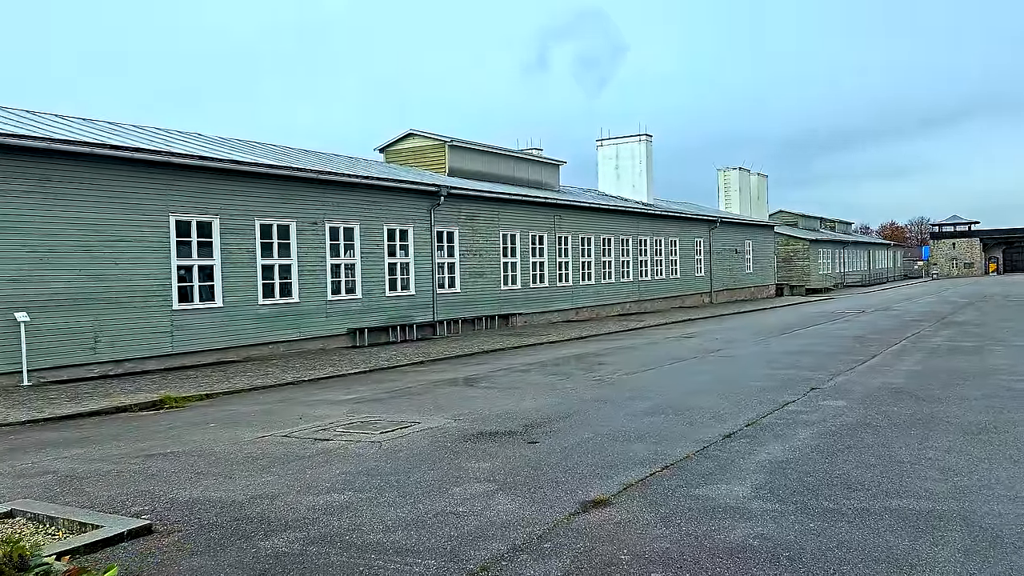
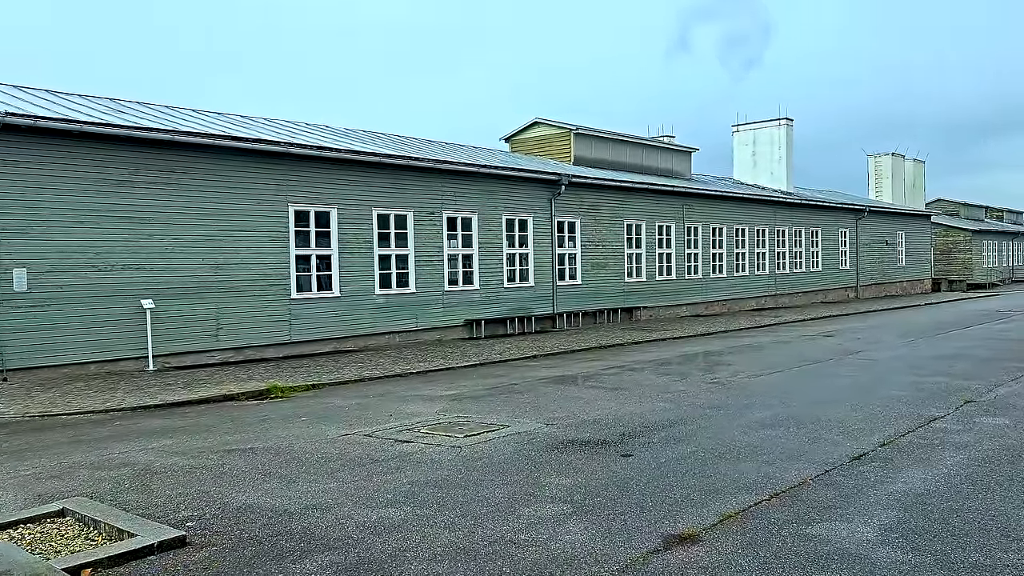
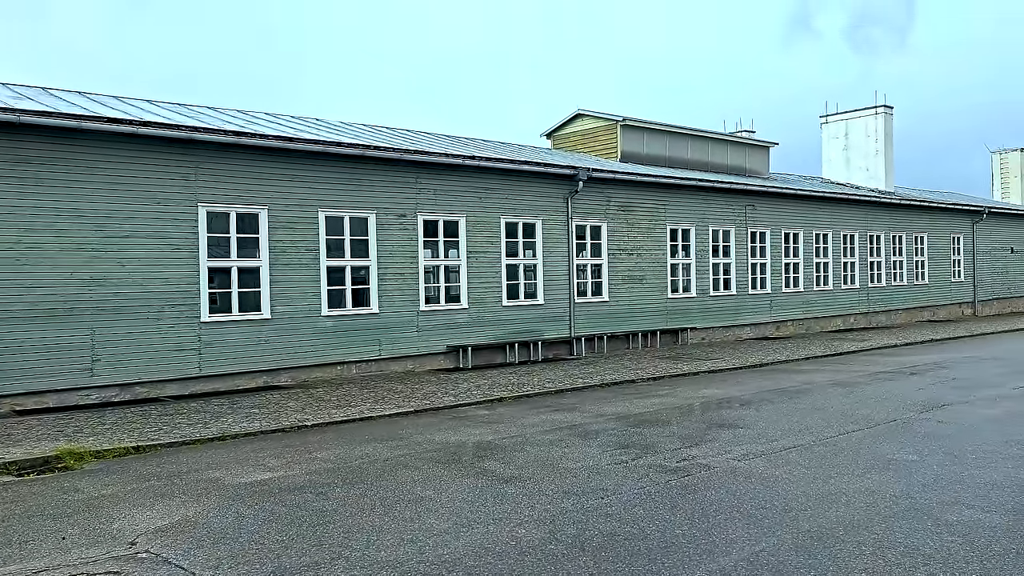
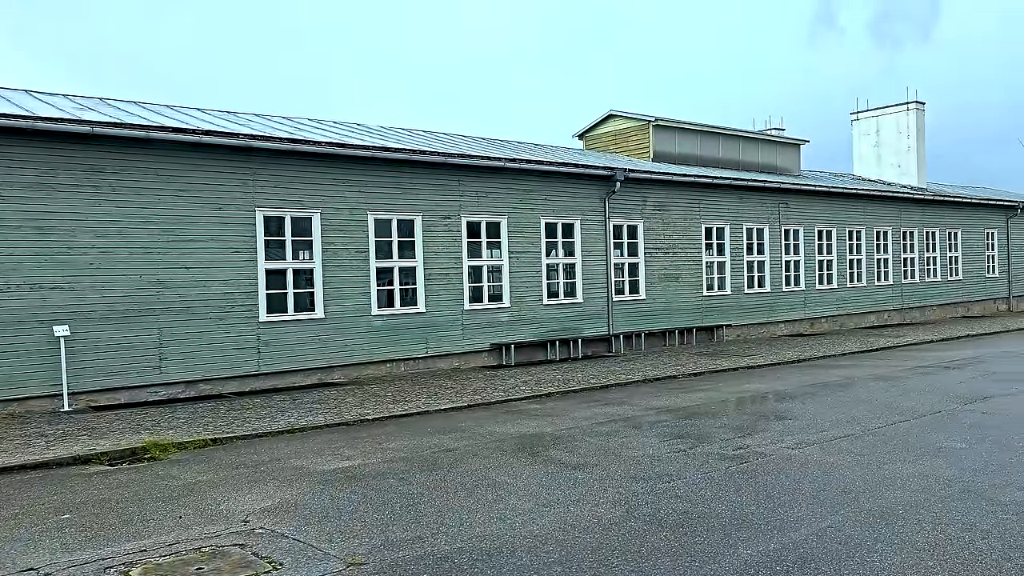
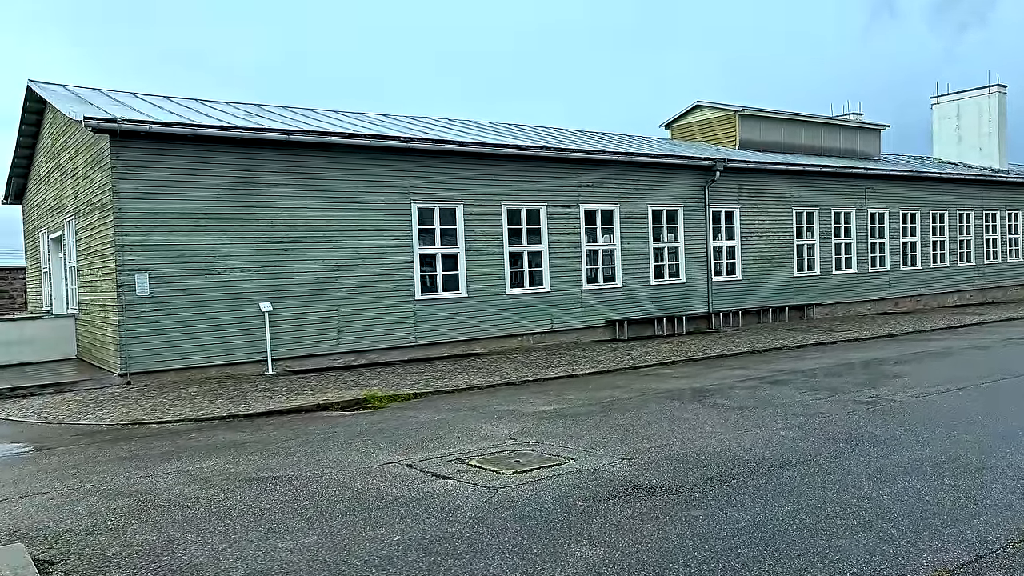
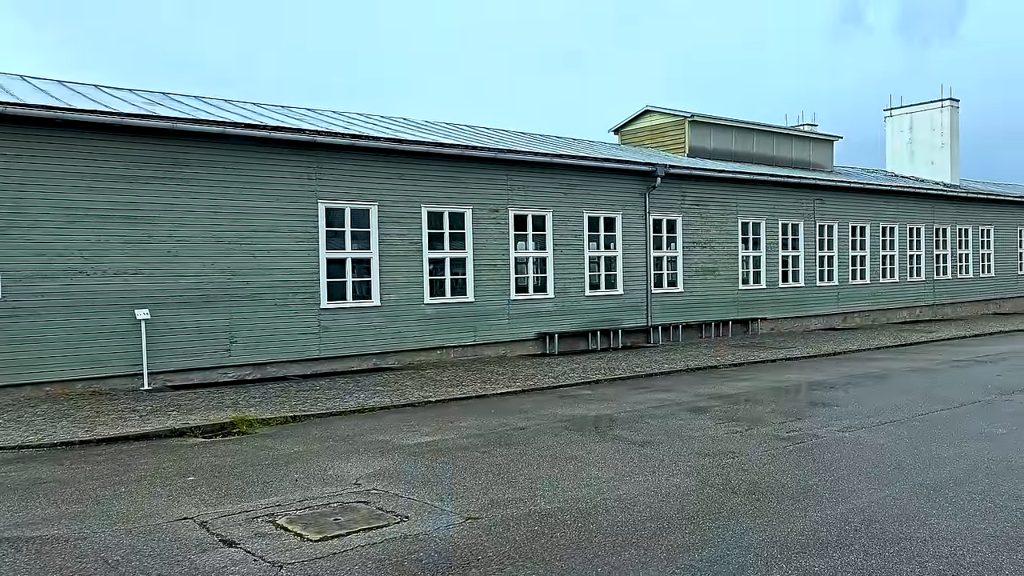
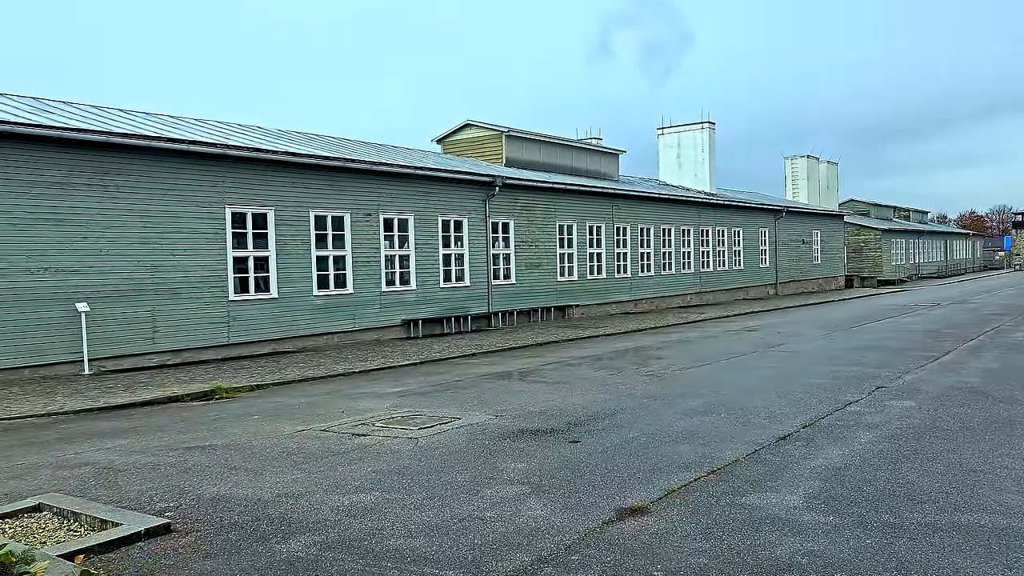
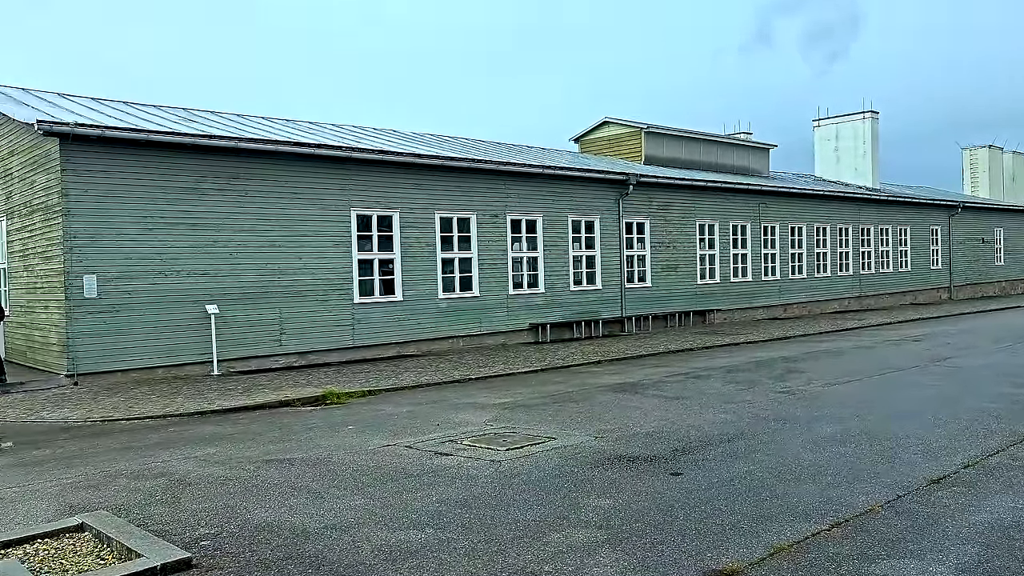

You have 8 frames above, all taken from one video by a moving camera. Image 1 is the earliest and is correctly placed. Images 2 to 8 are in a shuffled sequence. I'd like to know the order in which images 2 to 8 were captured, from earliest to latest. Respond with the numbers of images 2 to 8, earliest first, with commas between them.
7, 2, 8, 5, 6, 4, 3
